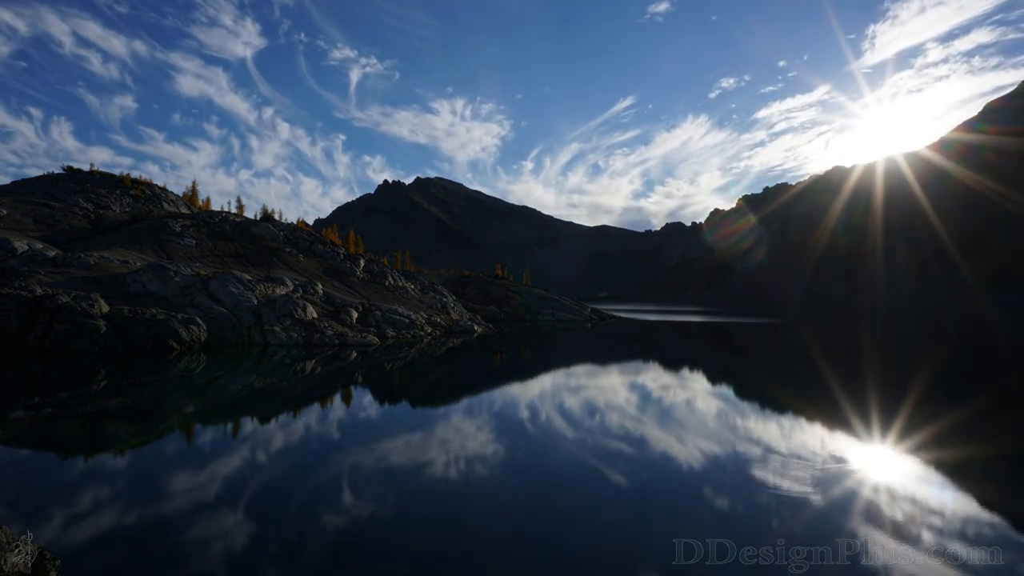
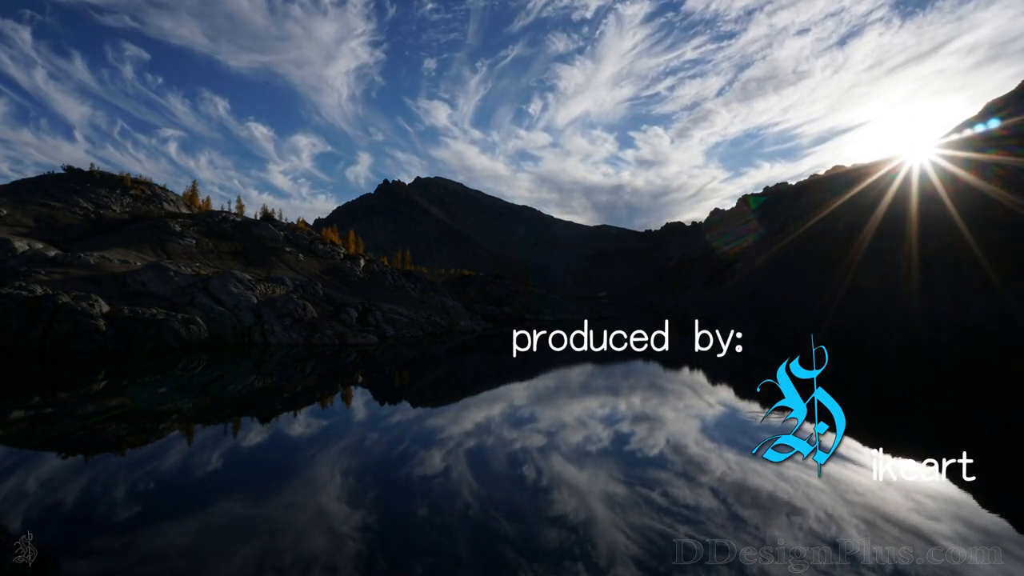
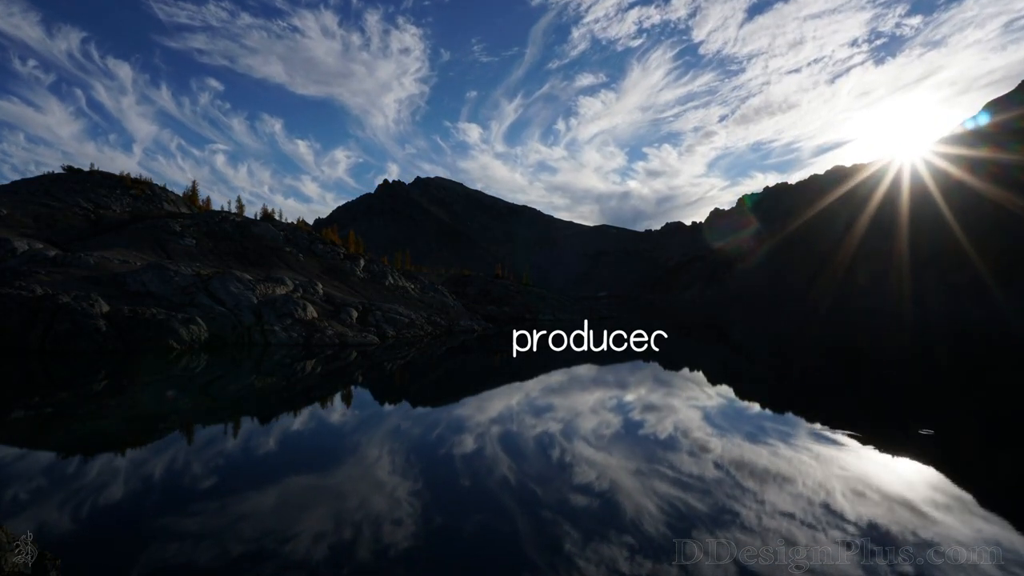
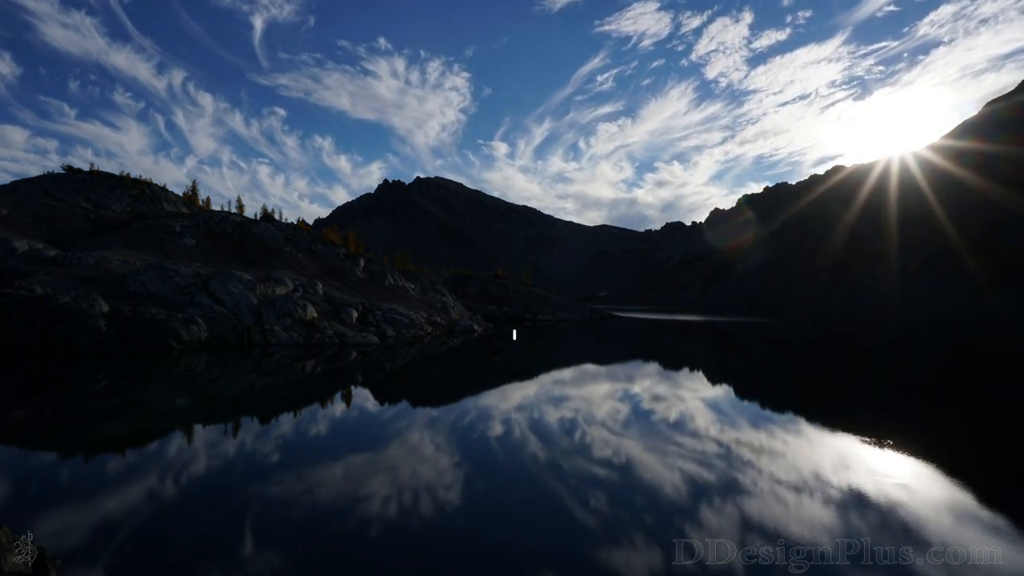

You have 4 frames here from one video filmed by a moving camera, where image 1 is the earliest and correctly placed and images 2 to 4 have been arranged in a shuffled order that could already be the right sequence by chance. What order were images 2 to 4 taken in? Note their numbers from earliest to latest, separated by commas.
4, 3, 2
